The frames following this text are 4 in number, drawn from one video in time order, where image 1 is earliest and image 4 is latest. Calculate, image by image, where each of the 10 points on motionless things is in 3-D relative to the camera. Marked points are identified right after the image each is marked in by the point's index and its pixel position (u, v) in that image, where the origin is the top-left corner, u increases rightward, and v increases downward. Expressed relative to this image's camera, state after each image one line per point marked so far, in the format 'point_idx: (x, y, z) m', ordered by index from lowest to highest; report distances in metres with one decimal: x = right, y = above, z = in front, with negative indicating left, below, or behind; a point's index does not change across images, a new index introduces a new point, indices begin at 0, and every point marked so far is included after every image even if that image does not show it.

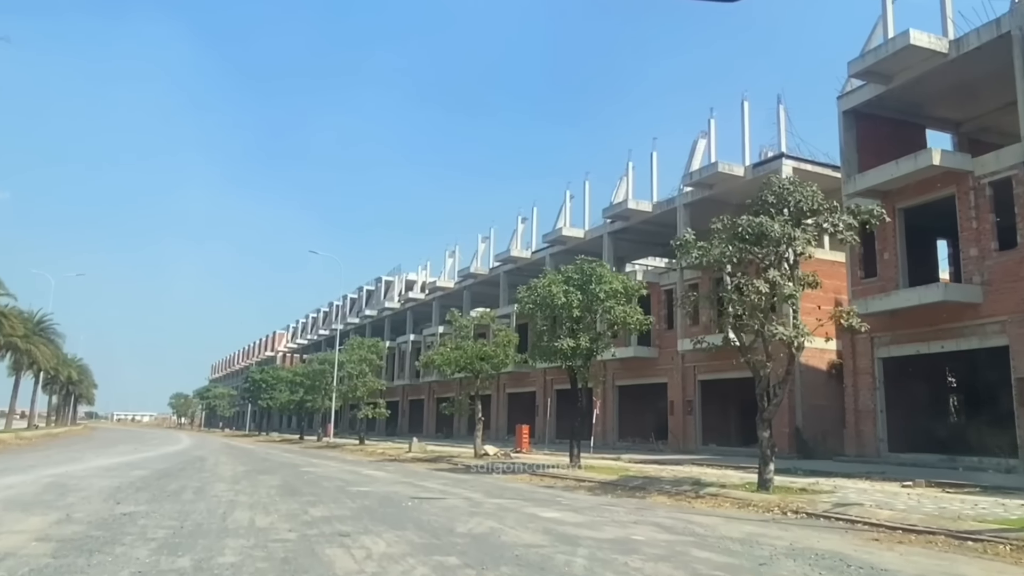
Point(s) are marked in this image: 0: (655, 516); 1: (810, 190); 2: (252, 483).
0: (+2.6, -4.1, +14.0) m
1: (+6.9, +2.3, +18.0) m
2: (-6.5, -4.9, +19.5) m
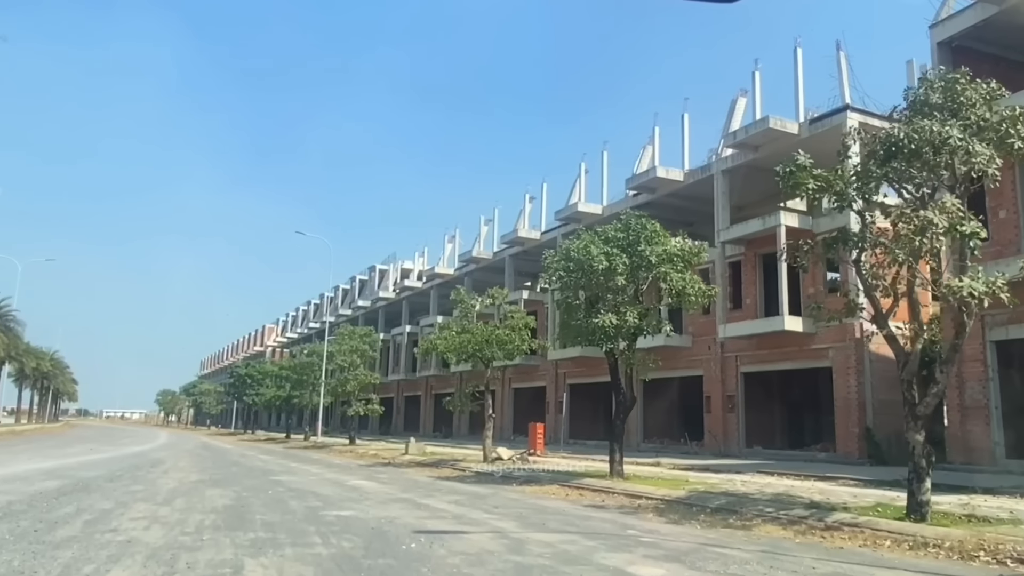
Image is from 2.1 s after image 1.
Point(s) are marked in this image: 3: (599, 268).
0: (+3.3, -3.1, +8.7) m
1: (+7.6, +3.2, +12.7) m
2: (-5.8, -3.8, +14.1) m
3: (+2.2, +0.5, +19.9) m
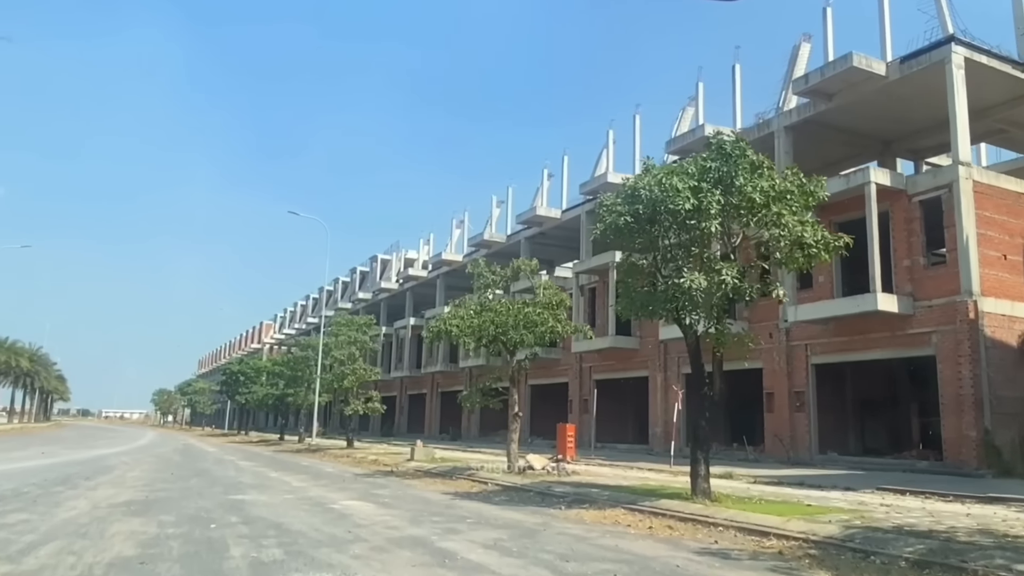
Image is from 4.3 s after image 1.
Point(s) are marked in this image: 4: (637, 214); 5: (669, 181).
0: (+4.2, -2.2, +3.2) m
1: (+8.5, +4.2, +7.2) m
2: (-4.9, -2.9, +8.7) m
3: (+3.1, +1.5, +14.5) m
4: (+2.4, +1.5, +15.3) m
5: (+2.9, +2.0, +14.7) m
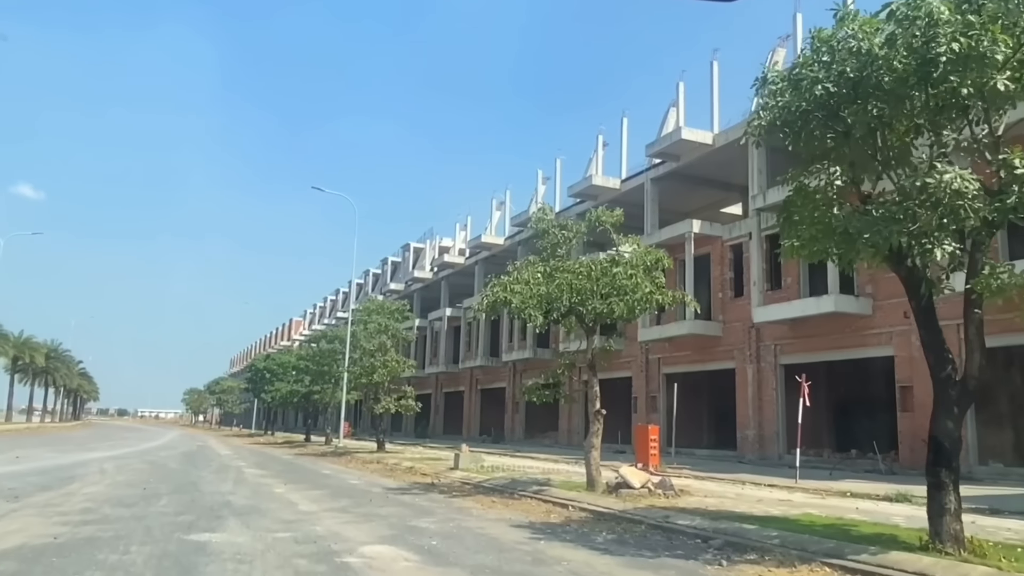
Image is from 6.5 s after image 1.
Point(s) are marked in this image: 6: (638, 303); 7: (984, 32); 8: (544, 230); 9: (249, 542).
0: (+5.2, -1.2, -2.7) m
1: (+9.7, +5.2, +1.1) m
2: (-3.7, -1.9, +3.1) m
3: (+4.6, +2.5, +8.6) m
4: (+3.9, +2.5, +9.4) m
5: (+4.4, +3.0, +8.8) m
6: (+2.8, -0.4, +17.9) m
7: (+5.0, +2.7, +8.5) m
8: (+0.8, +1.4, +19.9) m
9: (-3.3, -3.1, +9.8) m
